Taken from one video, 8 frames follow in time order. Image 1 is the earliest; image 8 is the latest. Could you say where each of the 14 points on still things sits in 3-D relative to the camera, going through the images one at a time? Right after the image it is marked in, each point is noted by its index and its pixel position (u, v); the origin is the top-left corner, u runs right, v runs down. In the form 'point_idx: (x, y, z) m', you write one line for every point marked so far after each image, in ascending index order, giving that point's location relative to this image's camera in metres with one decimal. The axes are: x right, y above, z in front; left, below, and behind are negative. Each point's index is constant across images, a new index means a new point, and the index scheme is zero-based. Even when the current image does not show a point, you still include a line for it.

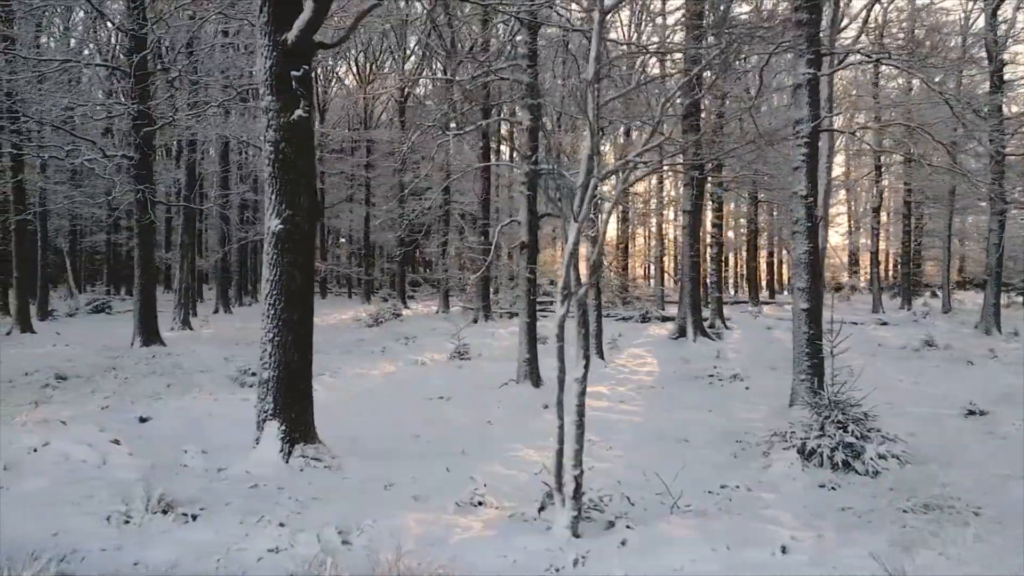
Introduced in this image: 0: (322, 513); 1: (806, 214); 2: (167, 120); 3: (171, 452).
0: (-1.2, -1.5, +3.9) m
1: (+3.8, +0.9, +7.6) m
2: (-7.9, +3.9, +13.7) m
3: (-3.1, -1.5, +5.5) m
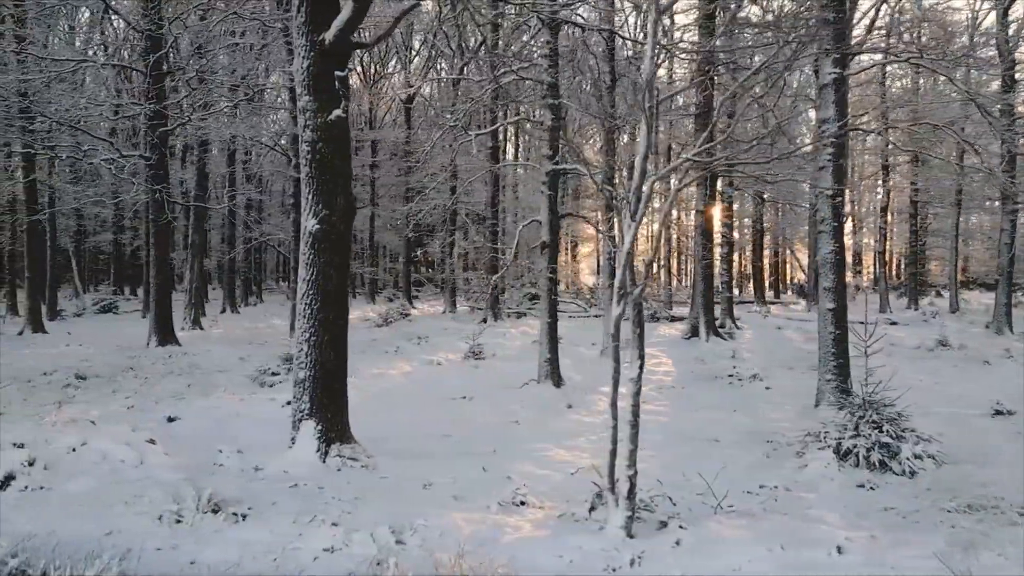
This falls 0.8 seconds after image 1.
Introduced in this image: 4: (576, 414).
0: (-0.9, -1.5, +3.9) m
1: (+4.1, +0.9, +7.6) m
2: (-7.6, +3.9, +13.7) m
3: (-2.8, -1.5, +5.5) m
4: (+0.9, -1.7, +7.8) m
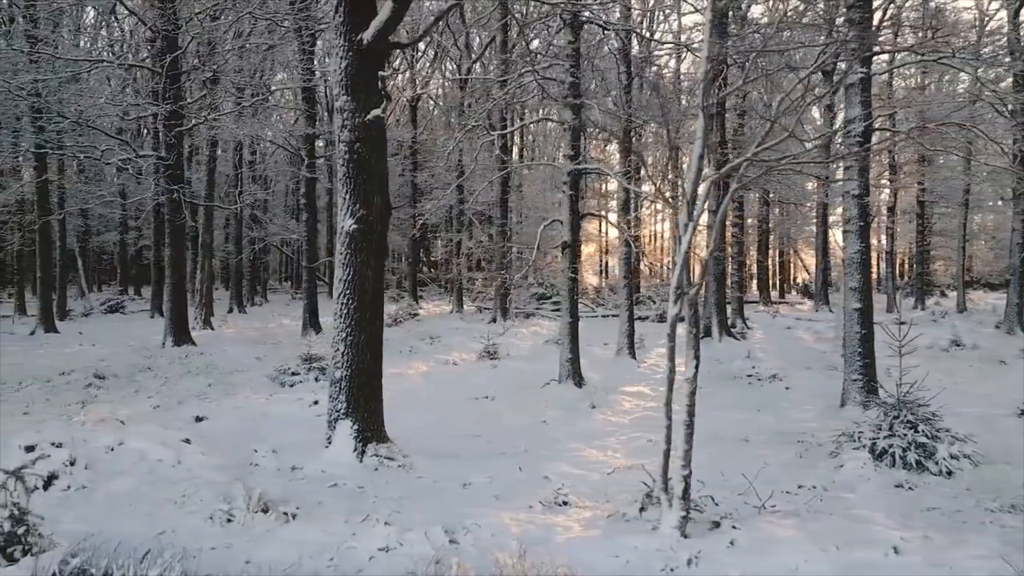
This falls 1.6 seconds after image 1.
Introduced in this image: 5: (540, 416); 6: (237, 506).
0: (-0.6, -1.5, +3.9) m
1: (+4.4, +0.9, +7.5) m
2: (-7.3, +3.9, +13.7) m
3: (-2.5, -1.5, +5.5) m
4: (+1.2, -1.7, +7.8) m
5: (+0.4, -1.6, +7.5) m
6: (-1.8, -1.4, +3.8) m
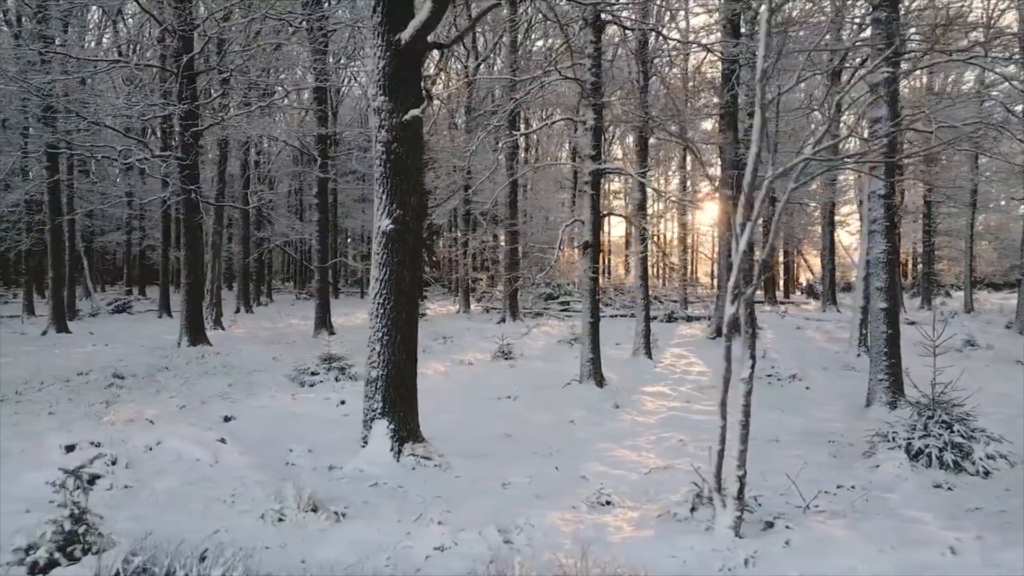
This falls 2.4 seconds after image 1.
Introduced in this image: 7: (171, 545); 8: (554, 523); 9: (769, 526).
0: (-0.3, -1.5, +3.9) m
1: (+4.8, +0.9, +7.5) m
2: (-6.9, +3.9, +13.7) m
3: (-2.2, -1.5, +5.5) m
4: (+1.5, -1.7, +7.8) m
5: (+0.7, -1.6, +7.5) m
6: (-1.4, -1.4, +3.8) m
7: (-1.9, -1.4, +3.3) m
8: (+0.3, -1.5, +3.8) m
9: (+1.6, -1.5, +3.6) m
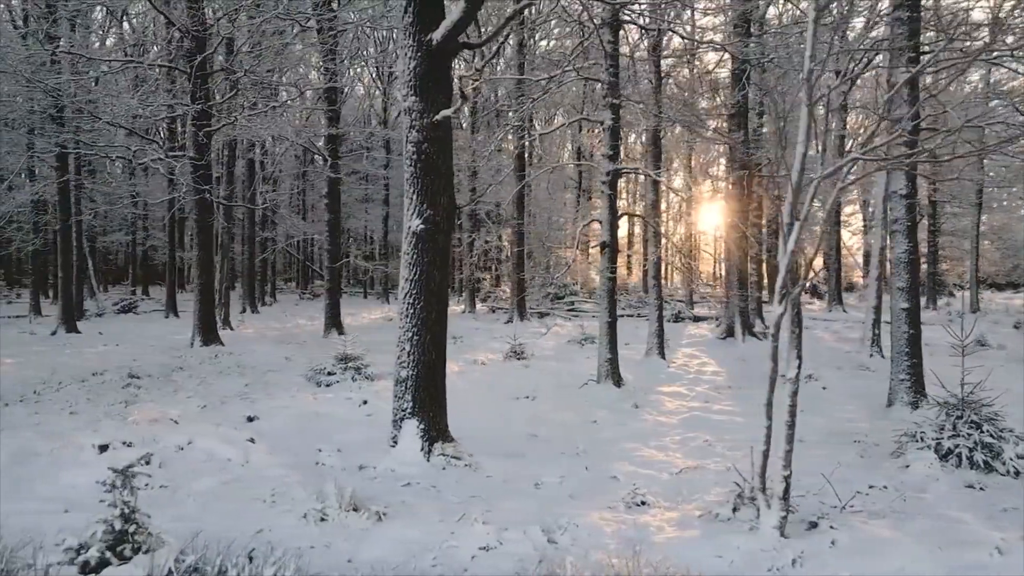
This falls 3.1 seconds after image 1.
0: (0.0, -1.5, +3.9) m
1: (+5.0, +0.9, +7.5) m
2: (-6.6, +3.9, +13.7) m
3: (-1.9, -1.5, +5.5) m
4: (+1.8, -1.7, +7.8) m
5: (+1.0, -1.6, +7.5) m
6: (-1.2, -1.4, +3.8) m
7: (-1.6, -1.4, +3.3) m
8: (+0.5, -1.5, +3.8) m
9: (+1.8, -1.5, +3.6) m
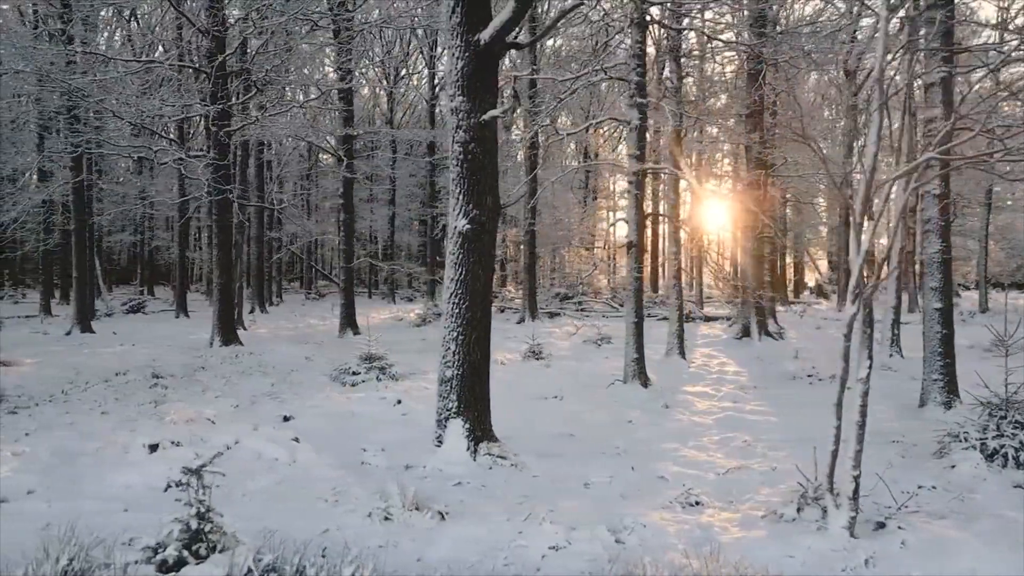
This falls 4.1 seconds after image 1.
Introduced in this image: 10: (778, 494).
0: (+0.4, -1.5, +3.9) m
1: (+5.4, +0.9, +7.5) m
2: (-6.2, +3.9, +13.8) m
3: (-1.5, -1.5, +5.5) m
4: (+2.2, -1.7, +7.8) m
5: (+1.4, -1.6, +7.5) m
6: (-0.8, -1.4, +3.8) m
7: (-1.2, -1.4, +3.3) m
8: (+0.9, -1.5, +3.8) m
9: (+2.2, -1.5, +3.6) m
10: (+2.1, -1.6, +4.6) m
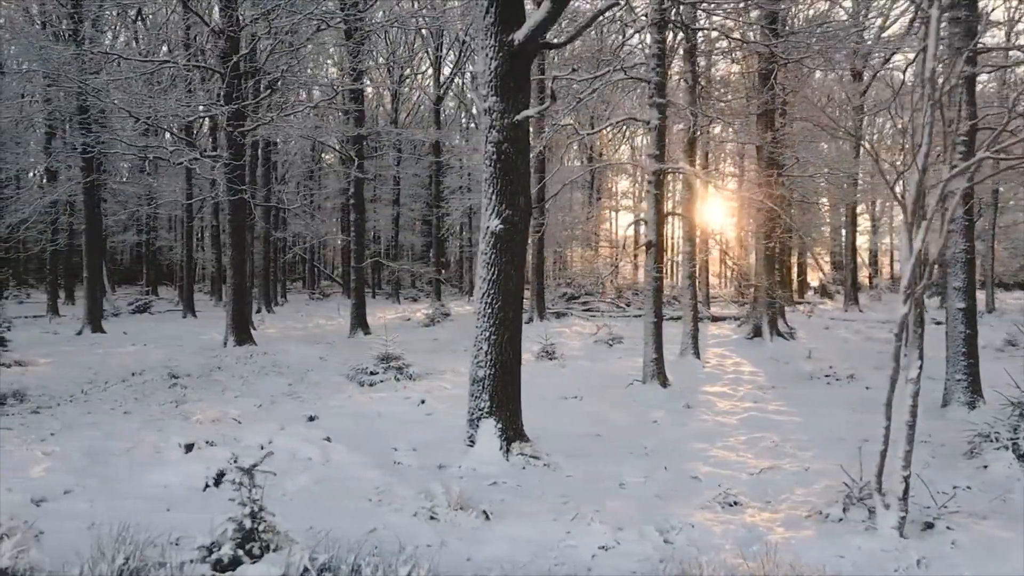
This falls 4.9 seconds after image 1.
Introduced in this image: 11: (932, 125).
0: (+0.7, -1.5, +3.9) m
1: (+5.7, +0.9, +7.5) m
2: (-5.9, +3.9, +13.8) m
3: (-1.2, -1.5, +5.5) m
4: (+2.5, -1.7, +7.8) m
5: (+1.7, -1.6, +7.5) m
6: (-0.5, -1.4, +3.8) m
7: (-0.9, -1.4, +3.3) m
8: (+1.2, -1.5, +3.8) m
9: (+2.5, -1.5, +3.6) m
10: (+2.3, -1.6, +4.6) m
11: (+3.5, +1.4, +4.9) m
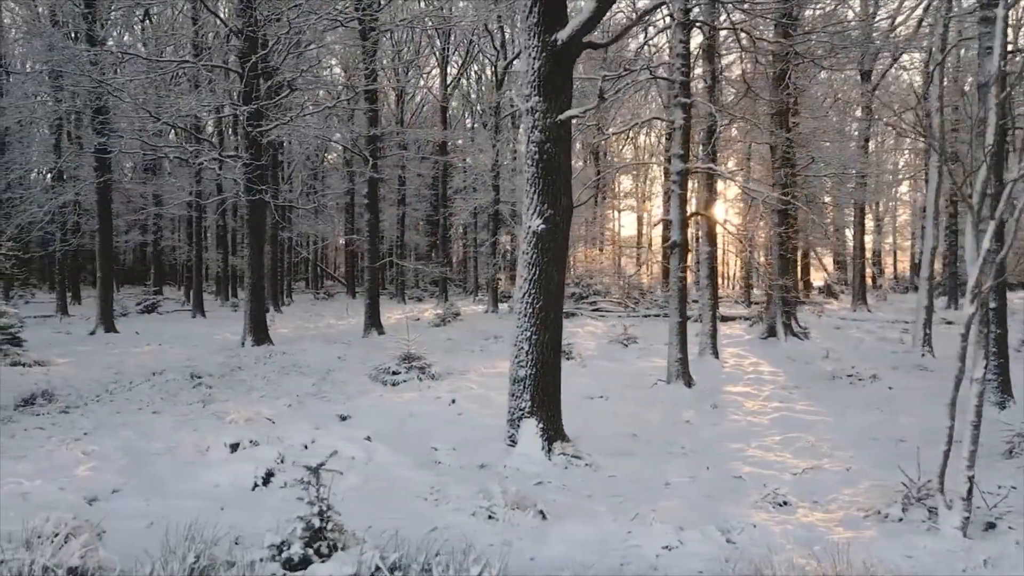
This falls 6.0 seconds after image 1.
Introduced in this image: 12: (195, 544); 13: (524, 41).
0: (+1.0, -1.5, +3.9) m
1: (+6.1, +0.9, +7.5) m
2: (-5.5, +3.9, +13.8) m
3: (-0.8, -1.5, +5.5) m
4: (+2.9, -1.6, +7.8) m
5: (+2.0, -1.6, +7.5) m
6: (-0.1, -1.4, +3.9) m
7: (-0.6, -1.4, +3.3) m
8: (+1.6, -1.5, +3.8) m
9: (+2.9, -1.5, +3.6) m
10: (+2.7, -1.6, +4.6) m
11: (+3.9, +1.4, +4.9) m
12: (-1.7, -1.4, +3.2) m
13: (+0.1, +2.2, +5.2) m
